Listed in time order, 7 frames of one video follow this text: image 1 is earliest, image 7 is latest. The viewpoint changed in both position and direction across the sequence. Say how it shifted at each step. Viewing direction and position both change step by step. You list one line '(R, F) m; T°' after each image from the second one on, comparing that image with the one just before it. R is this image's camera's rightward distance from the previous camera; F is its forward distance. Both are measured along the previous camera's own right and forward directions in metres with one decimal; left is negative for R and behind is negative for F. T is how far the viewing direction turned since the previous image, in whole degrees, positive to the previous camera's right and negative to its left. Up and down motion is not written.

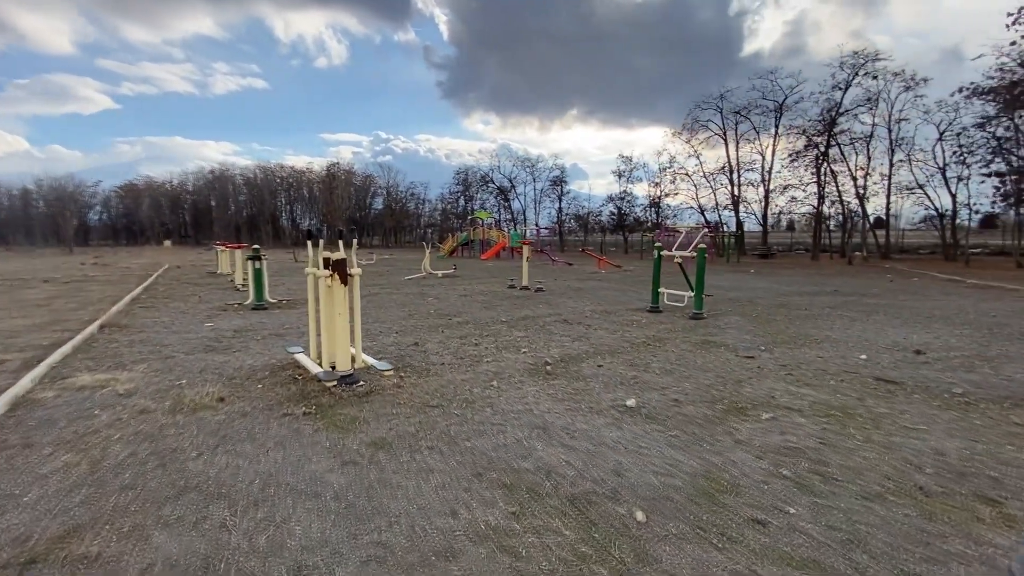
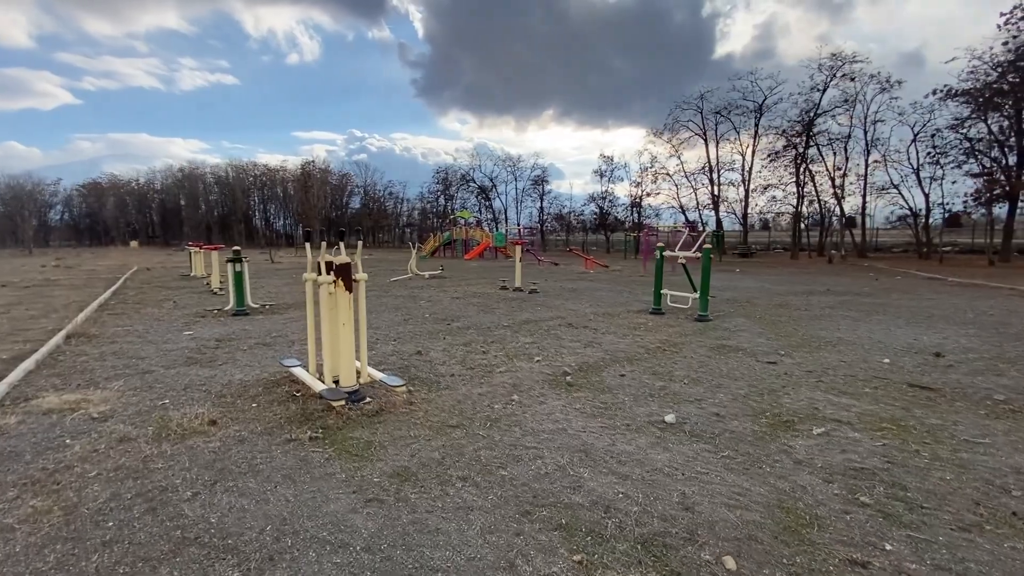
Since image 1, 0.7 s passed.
(-0.3, +0.3) m; +3°
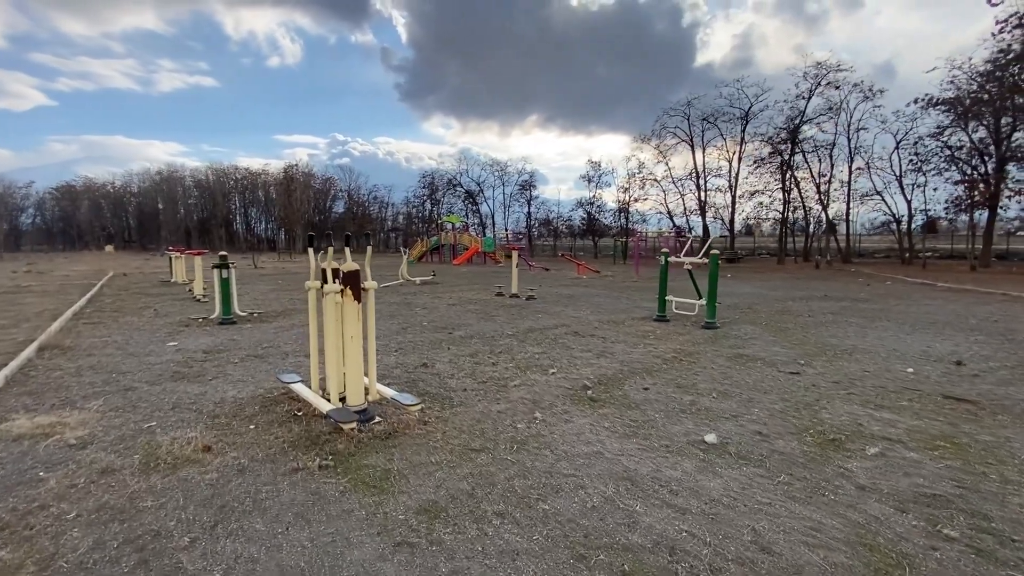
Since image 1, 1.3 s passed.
(-0.3, +0.3) m; +2°
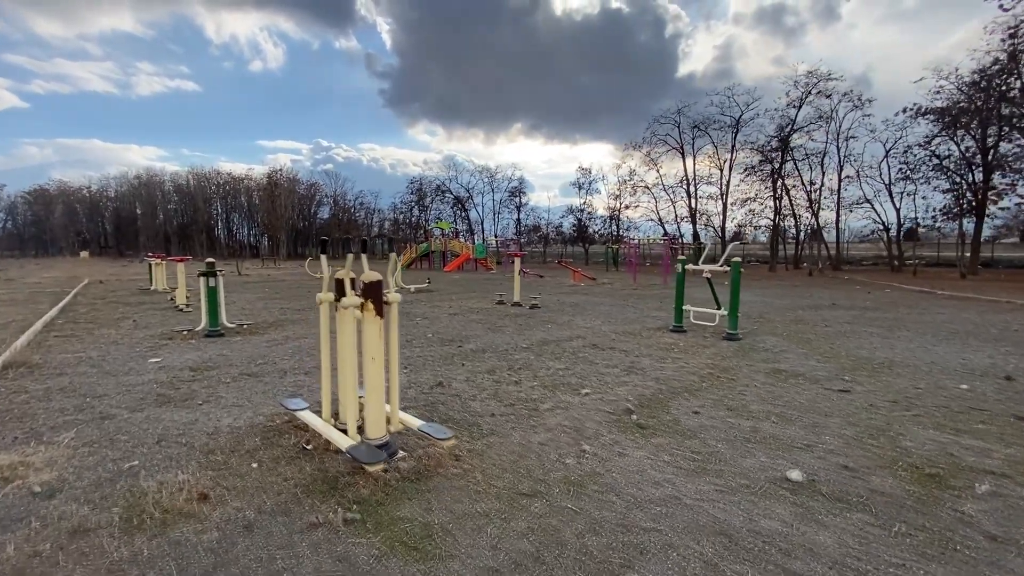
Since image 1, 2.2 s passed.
(-0.4, +0.4) m; +2°
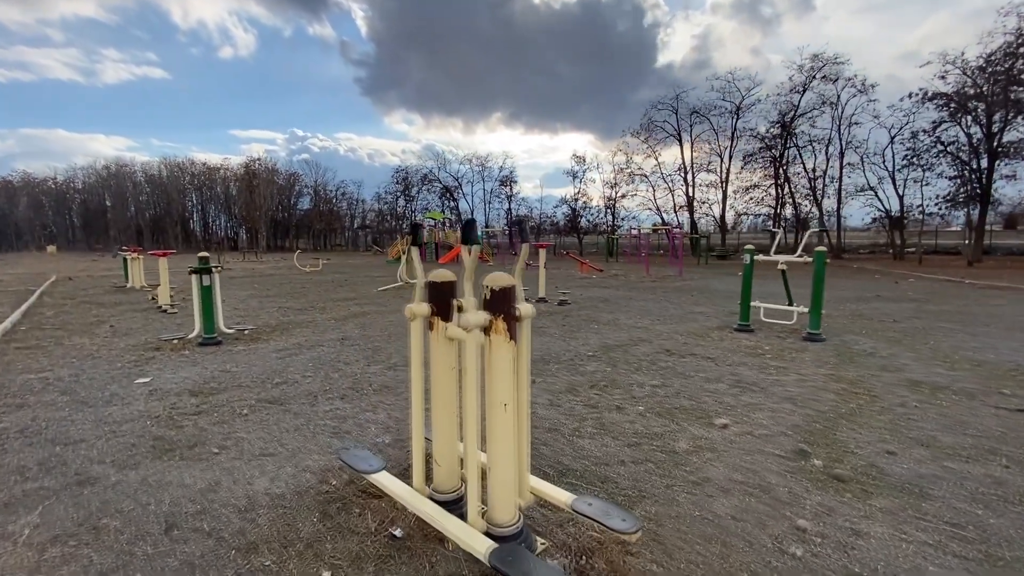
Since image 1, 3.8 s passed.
(-0.8, +1.0) m; +2°
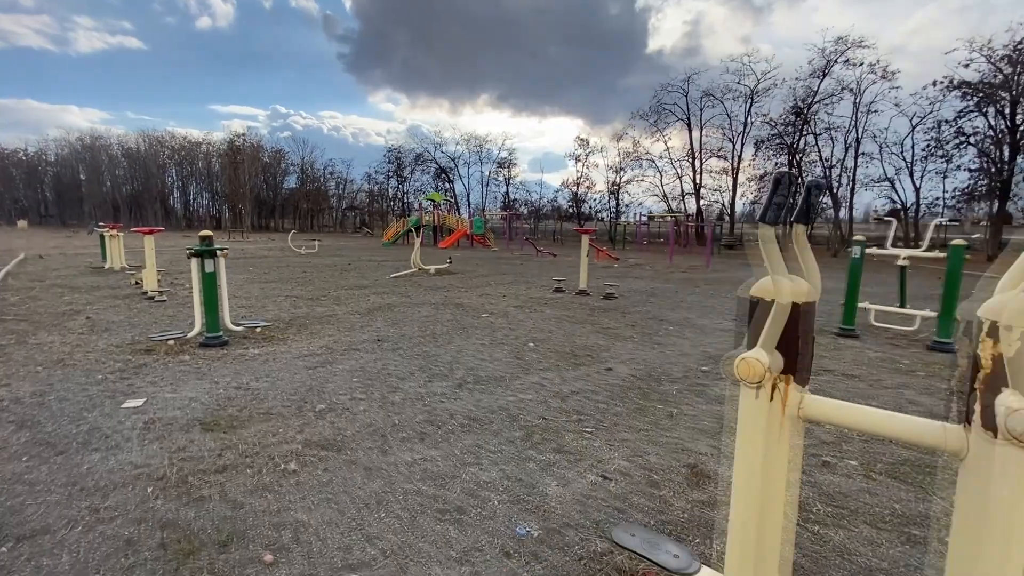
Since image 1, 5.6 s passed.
(-0.9, +1.1) m; +2°
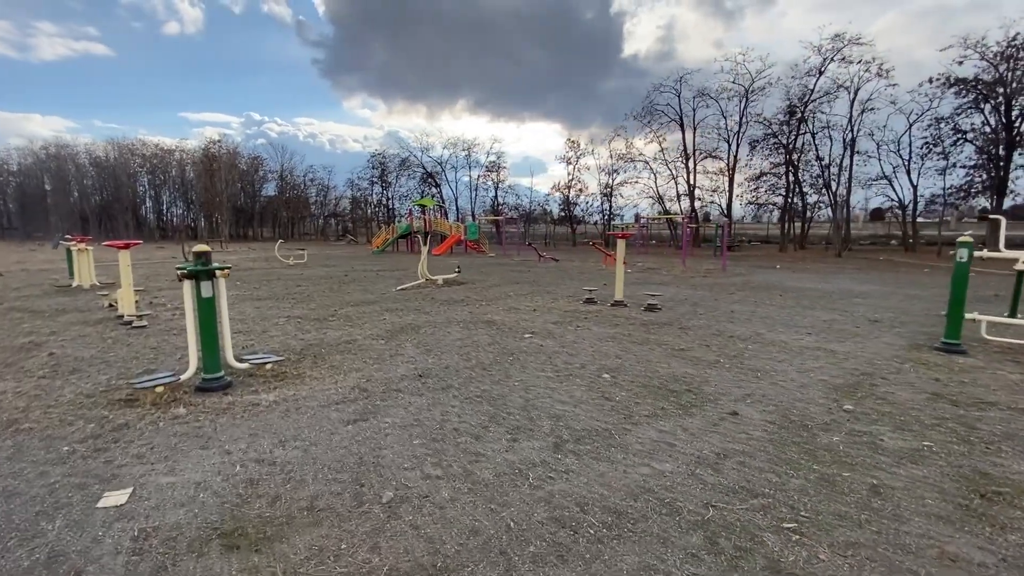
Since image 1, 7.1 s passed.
(-0.7, +0.9) m; +2°
